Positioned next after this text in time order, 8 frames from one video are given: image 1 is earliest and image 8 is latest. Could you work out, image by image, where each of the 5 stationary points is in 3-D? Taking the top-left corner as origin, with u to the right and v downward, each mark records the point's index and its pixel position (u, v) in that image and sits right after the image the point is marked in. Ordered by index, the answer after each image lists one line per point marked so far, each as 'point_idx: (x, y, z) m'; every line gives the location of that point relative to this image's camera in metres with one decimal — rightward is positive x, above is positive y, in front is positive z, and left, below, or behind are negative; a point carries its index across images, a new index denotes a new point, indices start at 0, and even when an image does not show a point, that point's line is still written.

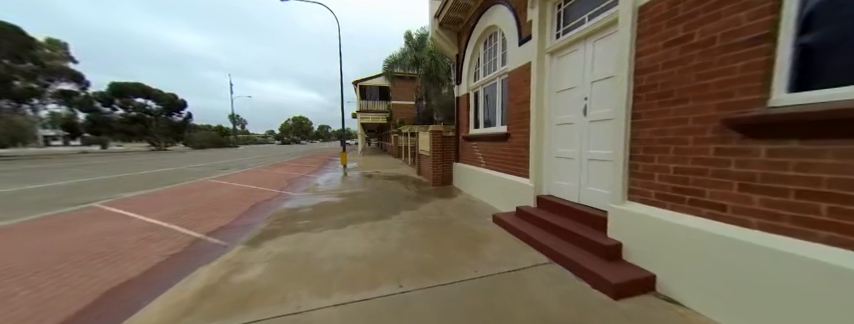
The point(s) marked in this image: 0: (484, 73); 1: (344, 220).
0: (+1.5, +2.3, +6.1) m
1: (-1.6, -1.1, +4.5) m
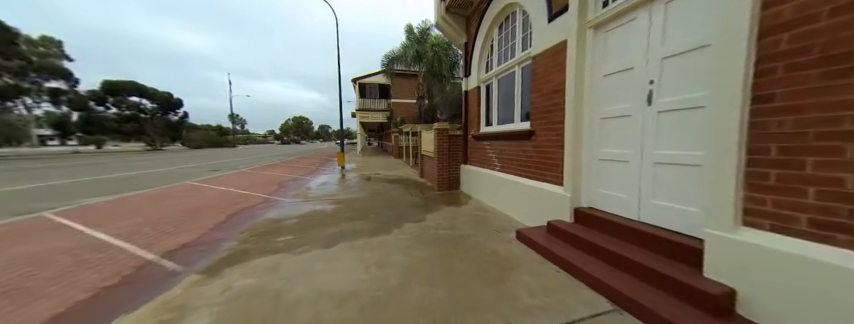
0: (+1.6, +2.2, +5.3) m
1: (-1.5, -1.2, +3.8) m
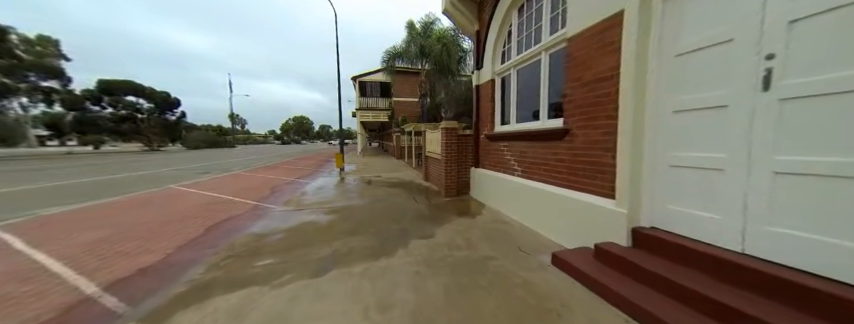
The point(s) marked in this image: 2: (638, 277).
0: (+1.8, +2.1, +4.6) m
1: (-1.3, -1.2, +3.1) m
2: (+1.9, -1.0, +2.1) m
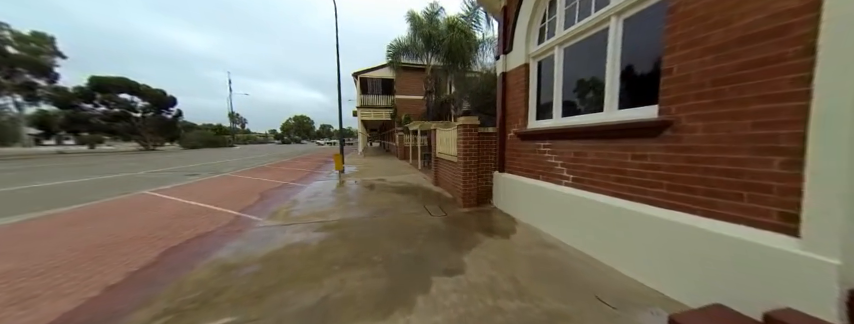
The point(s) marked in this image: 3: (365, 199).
0: (+2.1, +2.1, +3.5) m
1: (-1.0, -1.3, +2.1) m
2: (+2.2, -1.1, +1.1) m
3: (-1.7, -1.0, +6.5) m
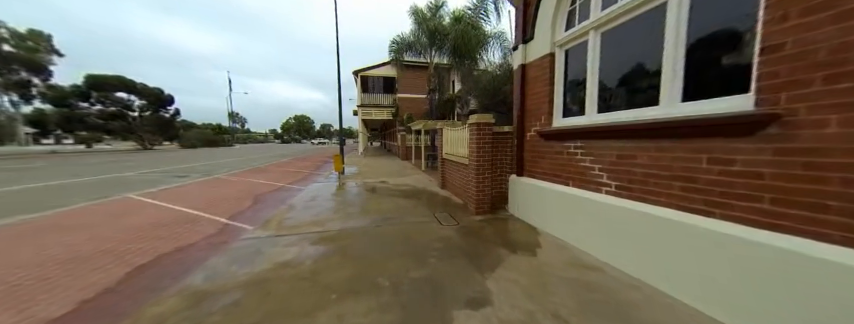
0: (+2.3, +2.0, +3.0) m
1: (-0.8, -1.3, +1.5) m
2: (+2.4, -1.2, +0.5) m
3: (-1.5, -1.1, +6.0) m
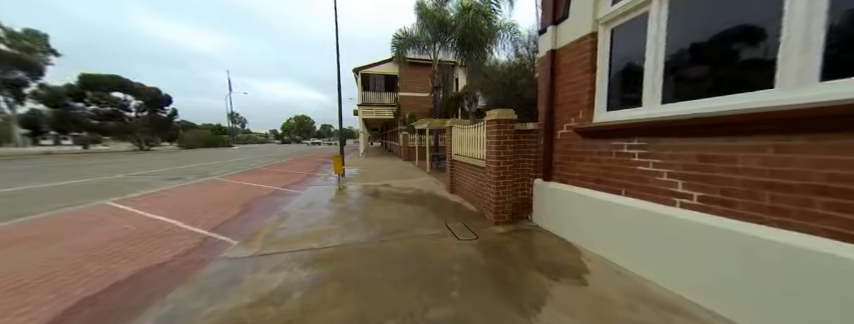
0: (+2.5, +2.0, +2.3) m
1: (-0.6, -1.4, +0.9) m
2: (+2.6, -1.2, -0.1) m
3: (-1.3, -1.1, +5.3) m
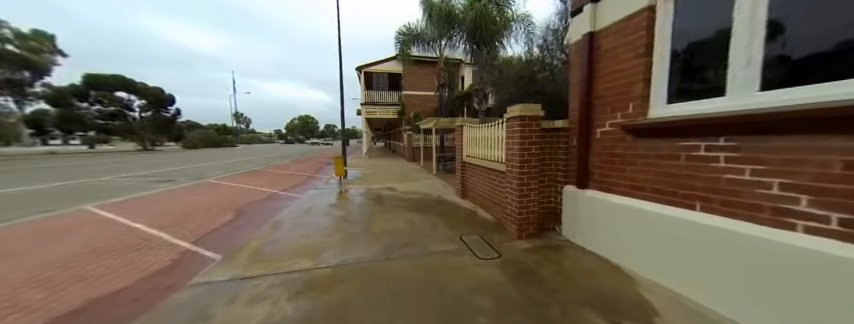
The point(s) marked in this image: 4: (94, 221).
0: (+2.6, +1.9, +1.7) m
1: (-0.5, -1.4, +0.3) m
2: (+2.7, -1.2, -0.8) m
3: (-1.1, -1.2, +4.8) m
4: (-7.2, -1.2, +5.1) m
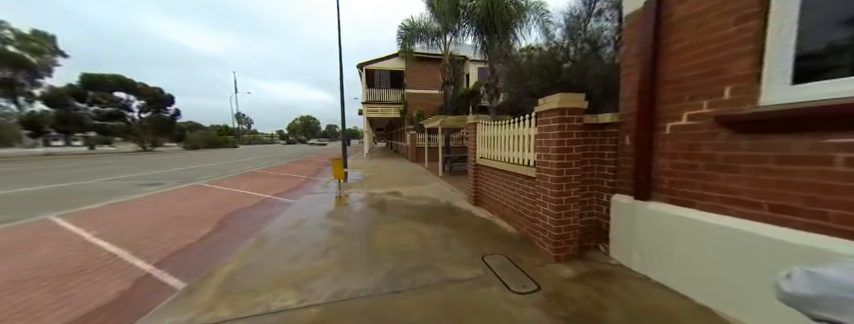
0: (+2.8, +1.9, +1.0) m
1: (-0.3, -1.5, -0.4) m
2: (+2.9, -1.3, -1.5) m
3: (-0.9, -1.2, +4.0) m
4: (-7.0, -1.3, +4.4) m
